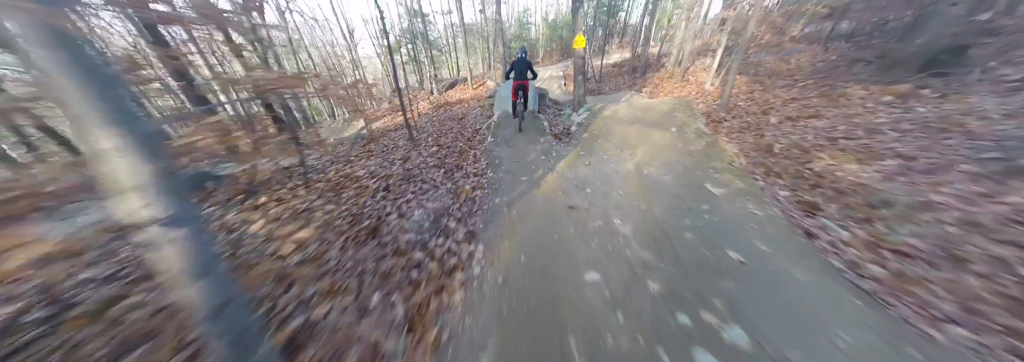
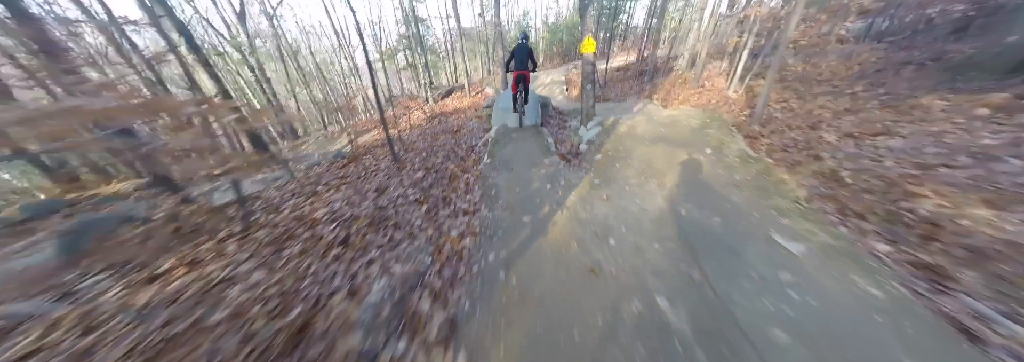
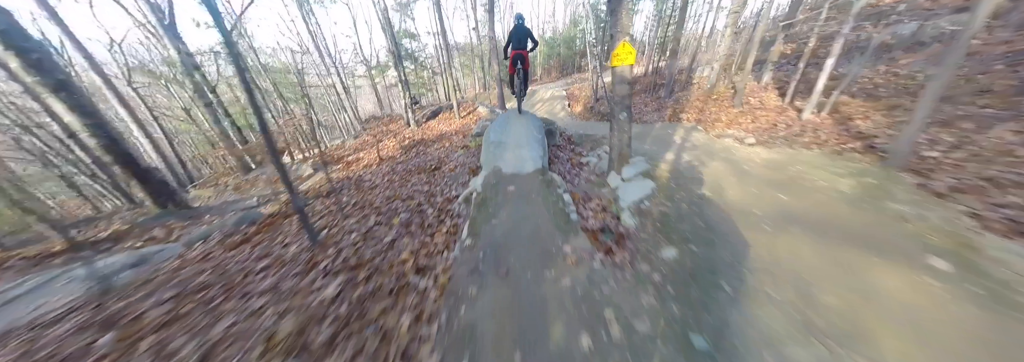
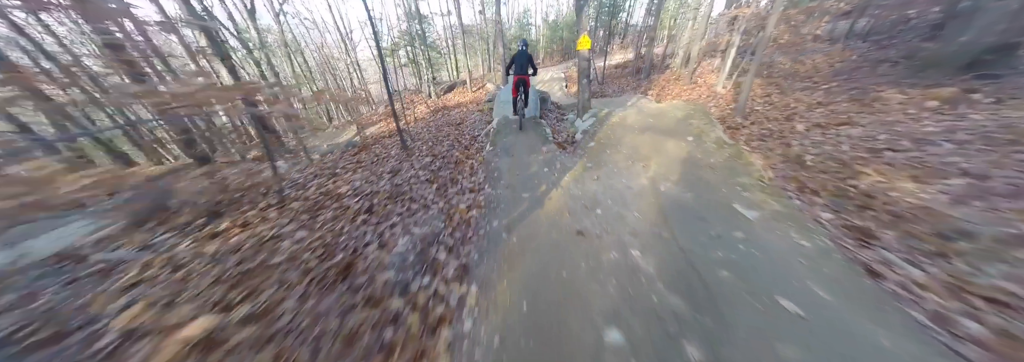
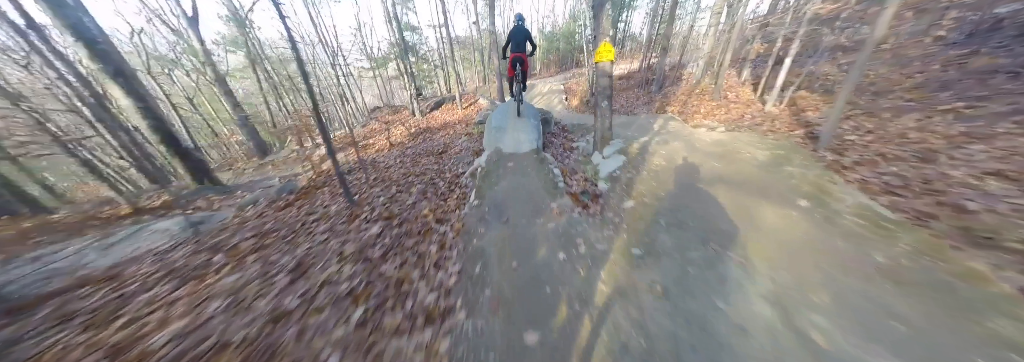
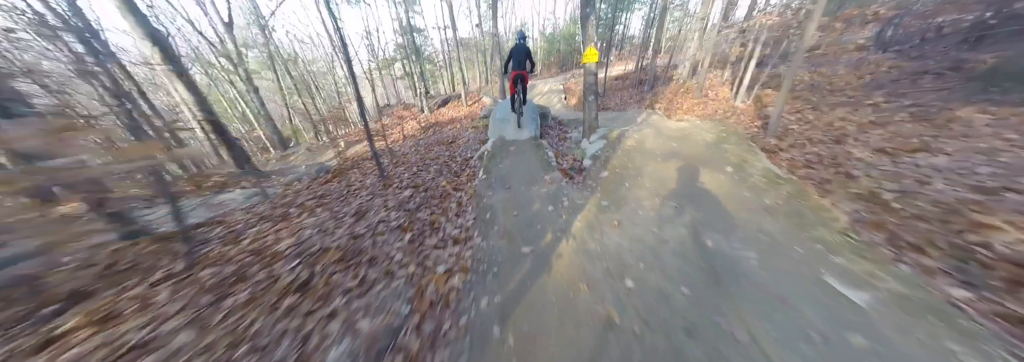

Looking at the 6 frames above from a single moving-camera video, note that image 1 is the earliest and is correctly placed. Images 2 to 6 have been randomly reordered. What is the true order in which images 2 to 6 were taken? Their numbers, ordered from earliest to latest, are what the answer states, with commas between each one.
4, 2, 6, 5, 3
